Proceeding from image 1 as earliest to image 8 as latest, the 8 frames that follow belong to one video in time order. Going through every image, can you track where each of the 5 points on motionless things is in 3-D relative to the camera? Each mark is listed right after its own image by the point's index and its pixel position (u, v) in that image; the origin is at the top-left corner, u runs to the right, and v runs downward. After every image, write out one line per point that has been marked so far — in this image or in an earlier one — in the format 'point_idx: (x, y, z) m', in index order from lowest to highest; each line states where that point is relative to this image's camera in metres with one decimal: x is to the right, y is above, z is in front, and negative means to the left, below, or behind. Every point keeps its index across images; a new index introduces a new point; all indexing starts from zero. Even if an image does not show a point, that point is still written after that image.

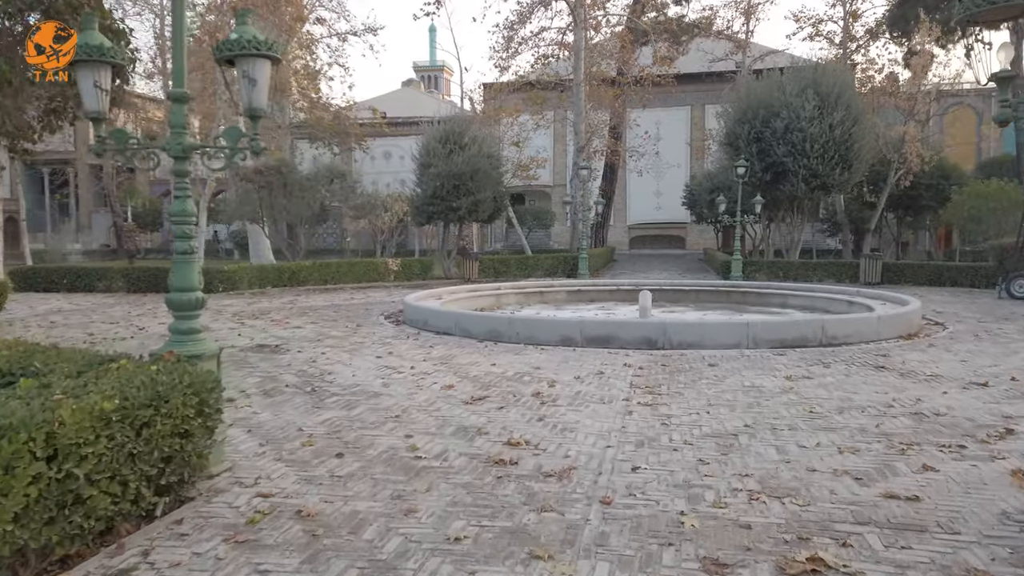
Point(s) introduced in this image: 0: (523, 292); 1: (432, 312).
0: (+0.3, -0.1, +17.1) m
1: (-1.3, -0.4, +11.7) m
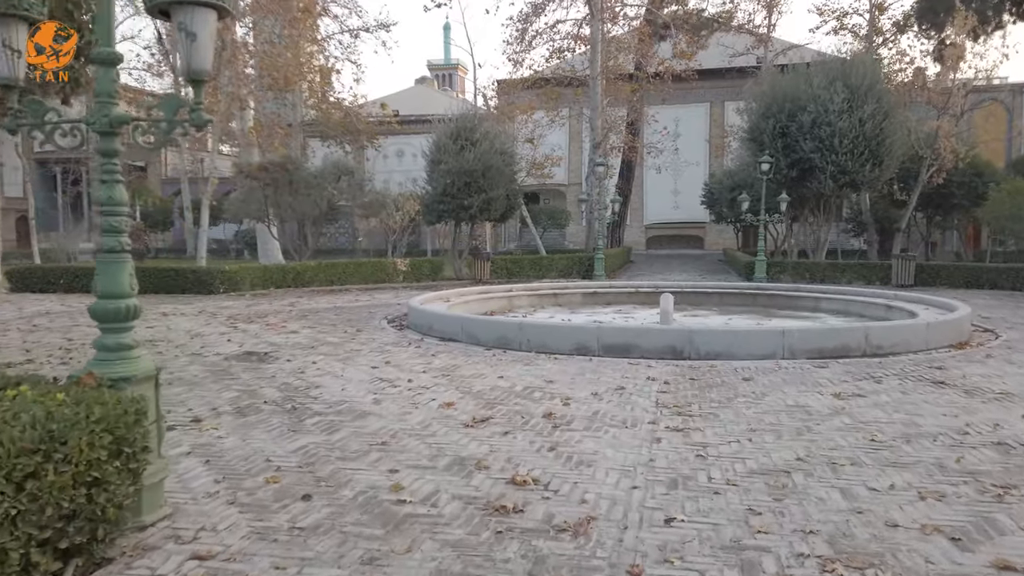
0: (+0.5, -0.1, +16.2) m
1: (-1.1, -0.4, +10.8) m
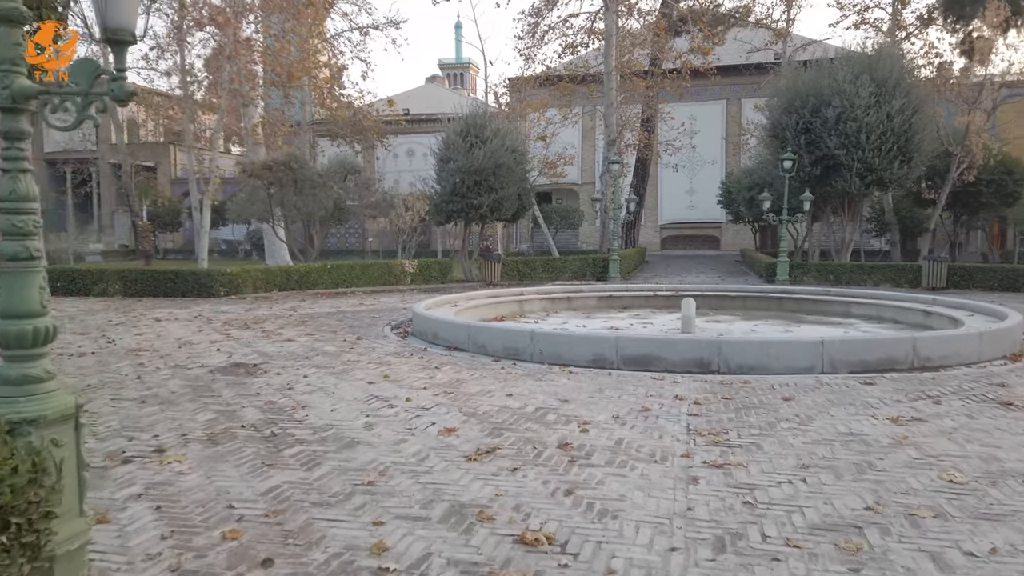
0: (+0.8, -0.2, +15.4) m
1: (-0.9, -0.5, +10.1) m
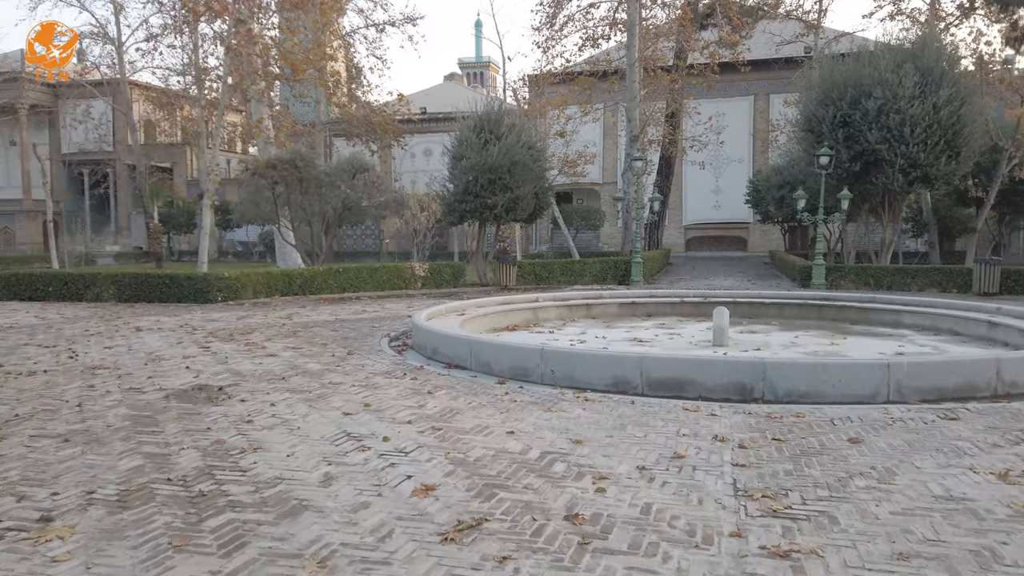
0: (+1.0, -0.3, +14.2) m
1: (-0.8, -0.6, +8.9) m
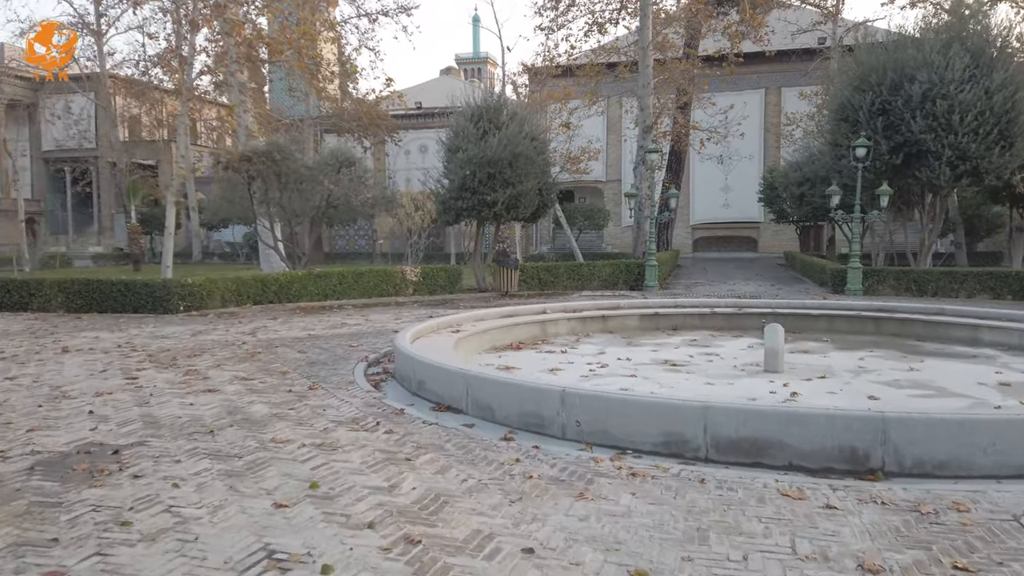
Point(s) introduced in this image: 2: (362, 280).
0: (+1.1, -0.5, +12.2) m
1: (-0.7, -0.7, +6.8) m
2: (-3.7, +0.2, +18.1) m
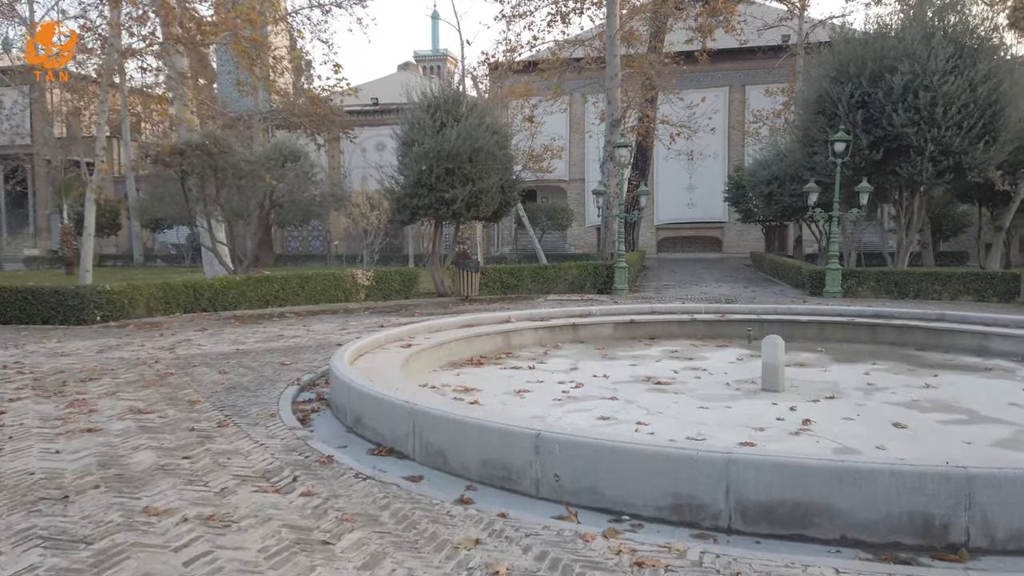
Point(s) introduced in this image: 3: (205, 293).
0: (+0.5, -0.5, +10.9) m
1: (-1.1, -0.8, +5.5) m
2: (-4.6, +0.1, +16.6) m
3: (-6.2, -0.1, +14.9) m
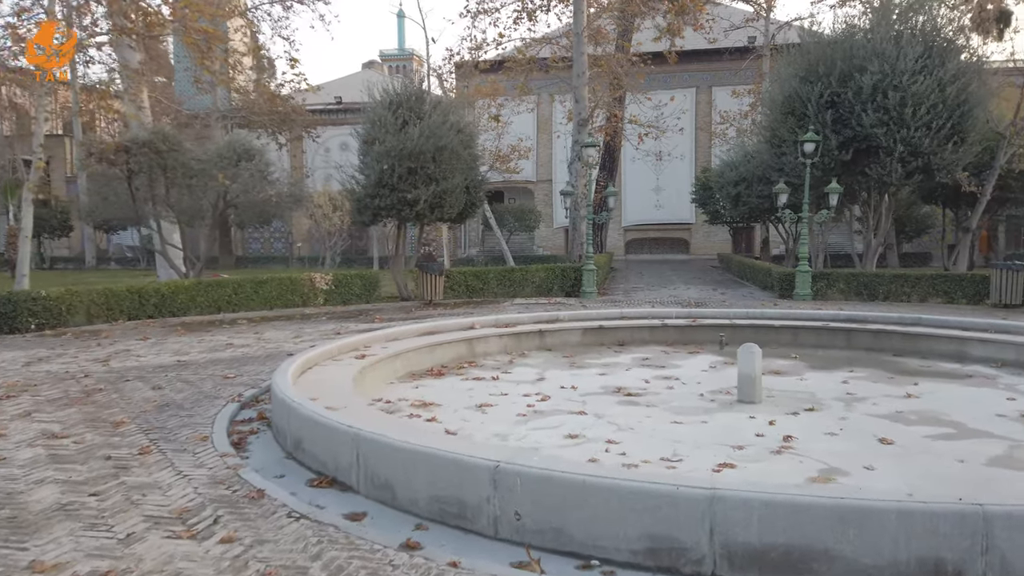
0: (0.0, -0.6, +10.3) m
1: (-1.3, -0.9, +4.9) m
2: (-5.3, 0.0, +15.9) m
3: (-6.9, -0.2, +14.1) m
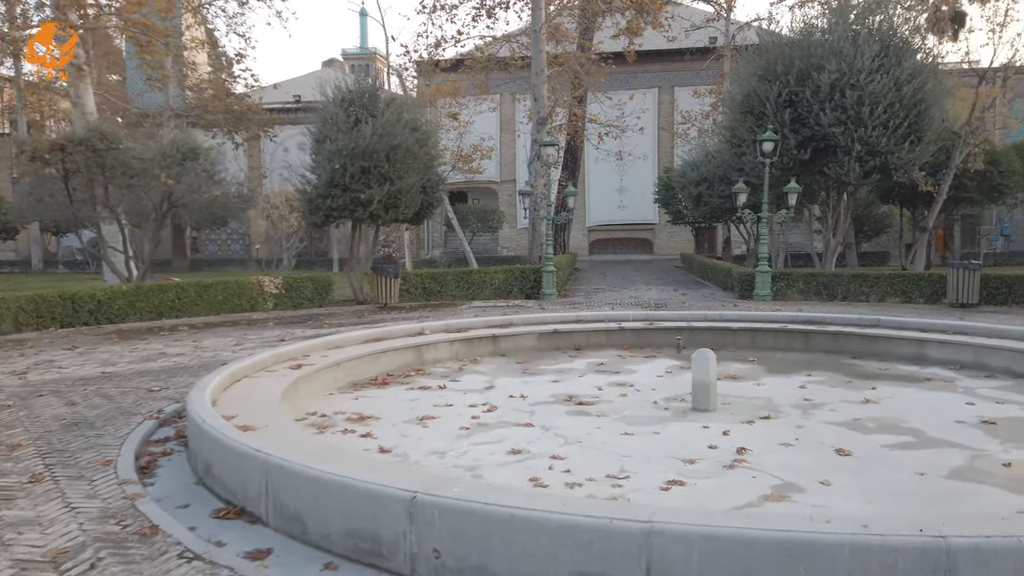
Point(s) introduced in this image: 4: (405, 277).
0: (-0.7, -0.7, +9.9) m
1: (-1.8, -0.9, +4.4) m
2: (-6.2, -0.1, +15.2) m
3: (-7.7, -0.3, +13.4) m
4: (-2.6, +0.3, +17.7) m
